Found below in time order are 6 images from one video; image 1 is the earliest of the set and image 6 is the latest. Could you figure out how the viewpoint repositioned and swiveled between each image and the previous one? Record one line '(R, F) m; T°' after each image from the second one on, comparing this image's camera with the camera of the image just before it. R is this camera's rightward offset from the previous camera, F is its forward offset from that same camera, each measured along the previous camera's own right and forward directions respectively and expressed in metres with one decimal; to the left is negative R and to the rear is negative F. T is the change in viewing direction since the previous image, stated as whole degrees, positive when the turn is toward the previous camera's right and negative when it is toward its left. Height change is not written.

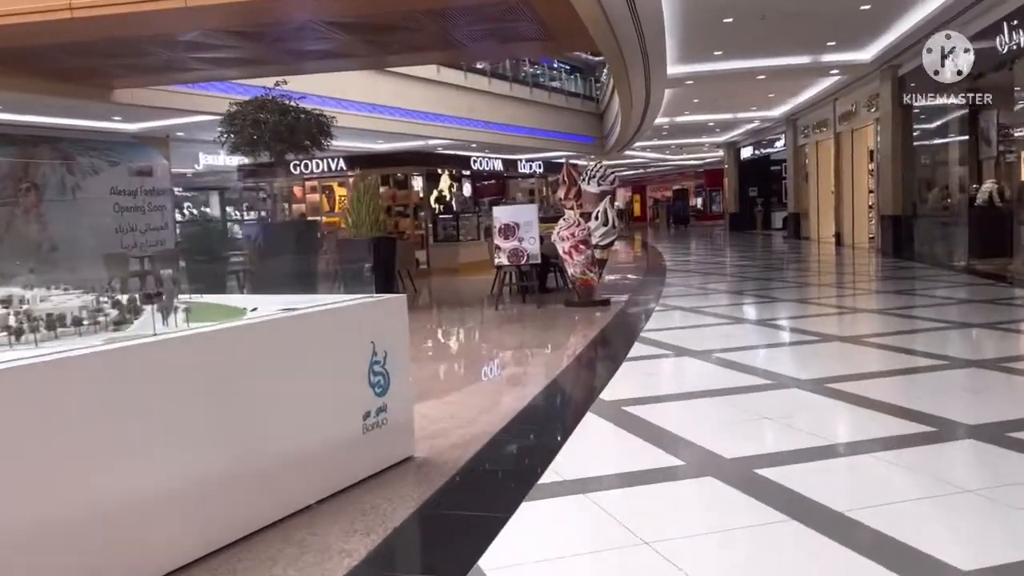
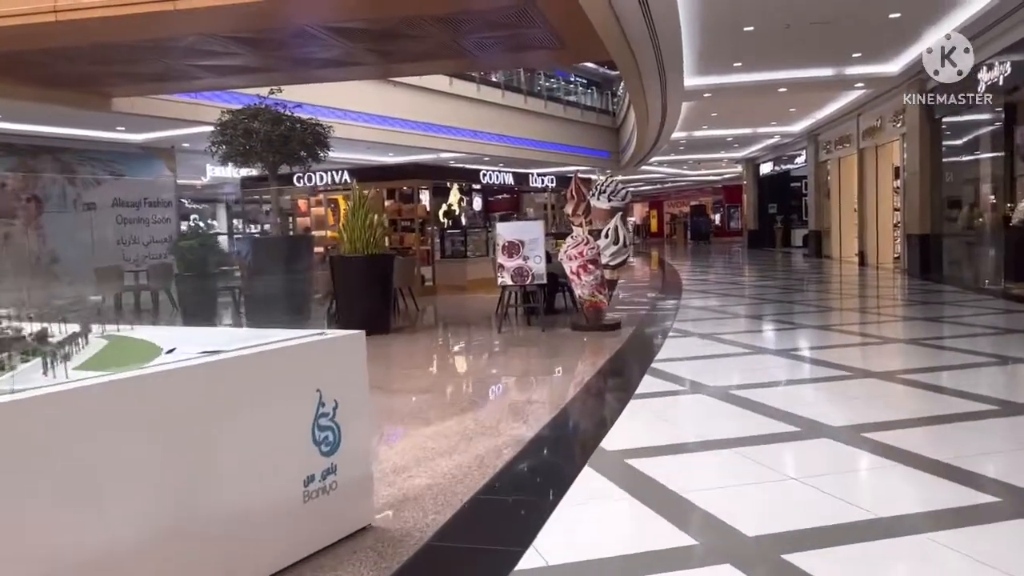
(+0.1, +0.5) m; -1°
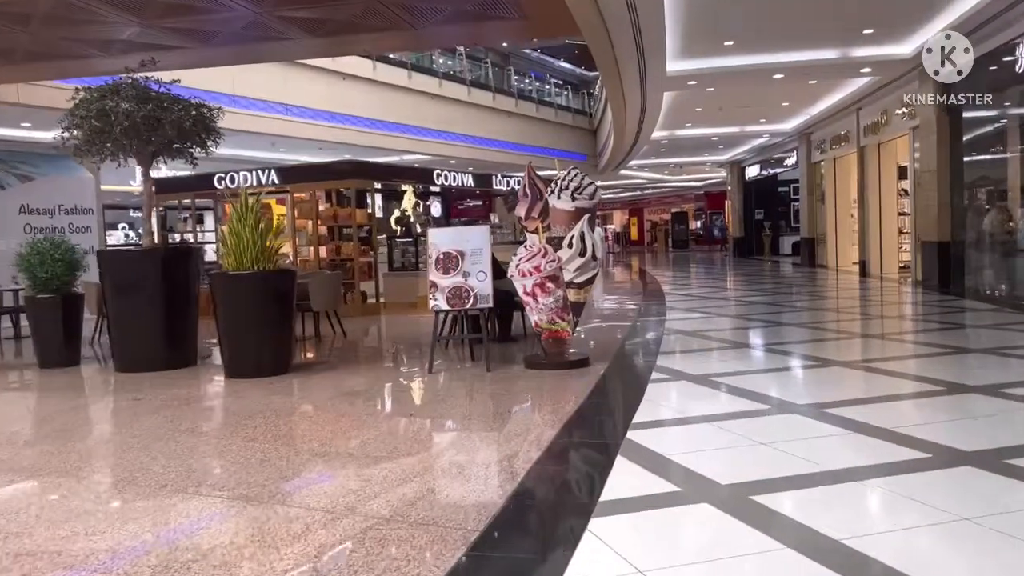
(+0.3, +1.6) m; +1°
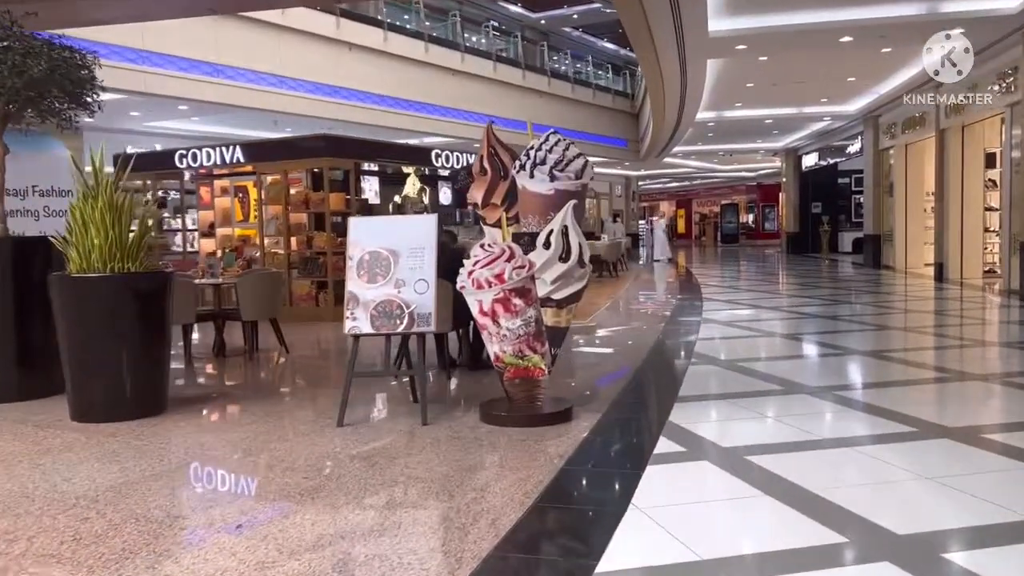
(+0.4, +1.6) m; -3°
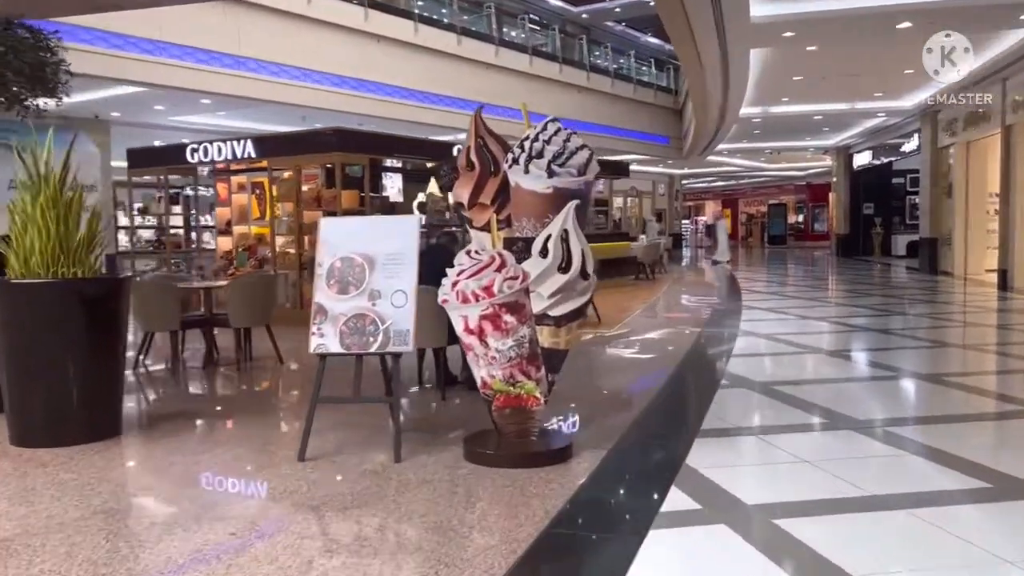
(+0.2, +0.5) m; -3°
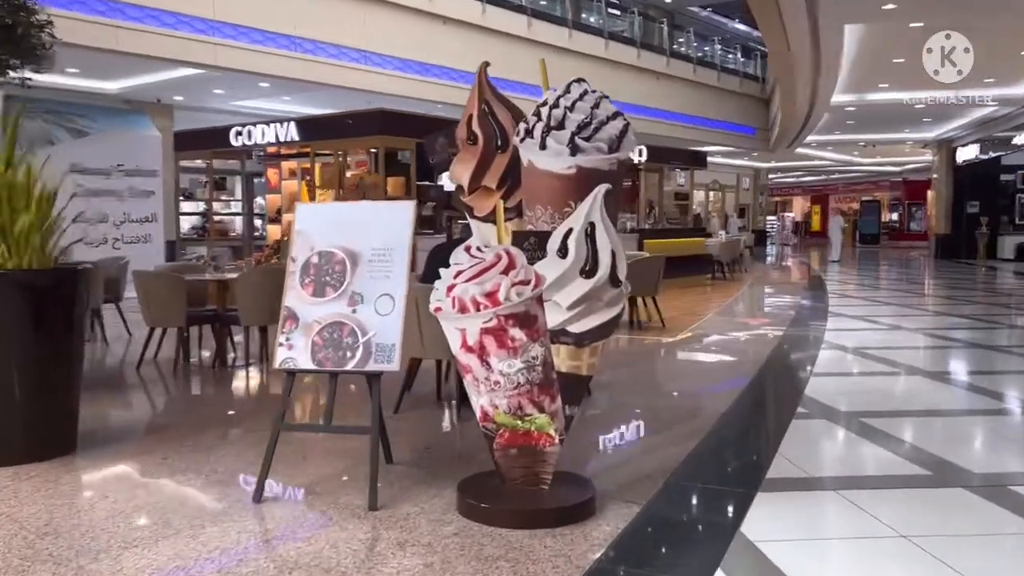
(+0.2, +0.7) m; -5°
